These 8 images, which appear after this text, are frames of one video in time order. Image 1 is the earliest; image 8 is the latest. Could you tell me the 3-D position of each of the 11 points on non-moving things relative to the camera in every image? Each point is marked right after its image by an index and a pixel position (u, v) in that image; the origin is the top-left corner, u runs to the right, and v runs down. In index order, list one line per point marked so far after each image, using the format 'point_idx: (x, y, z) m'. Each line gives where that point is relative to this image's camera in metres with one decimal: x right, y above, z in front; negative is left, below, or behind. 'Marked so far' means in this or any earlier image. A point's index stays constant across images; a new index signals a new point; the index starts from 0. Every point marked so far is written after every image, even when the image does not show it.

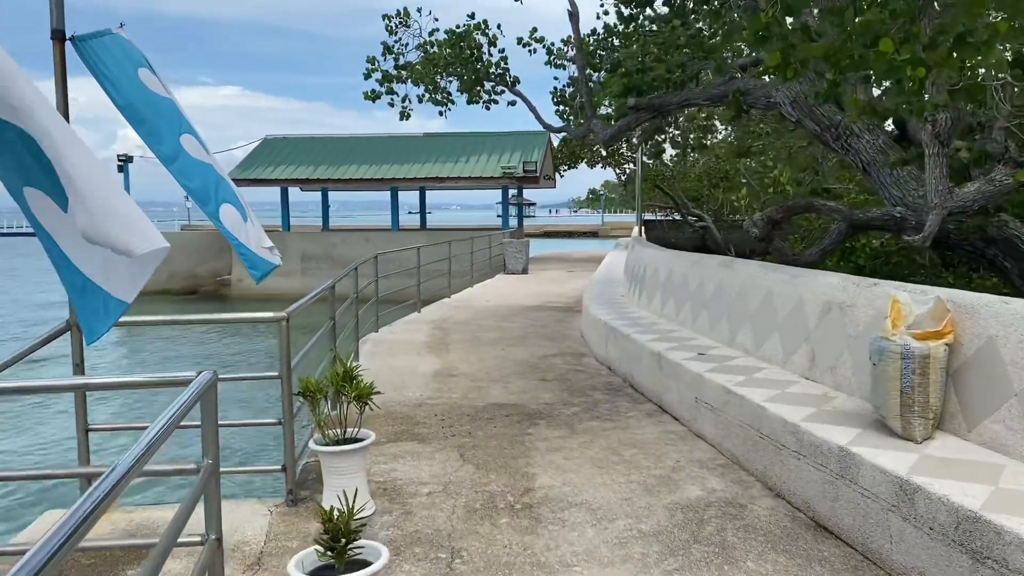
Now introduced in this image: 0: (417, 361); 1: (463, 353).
0: (-0.9, -0.7, +7.8) m
1: (-0.5, -0.6, +8.1) m
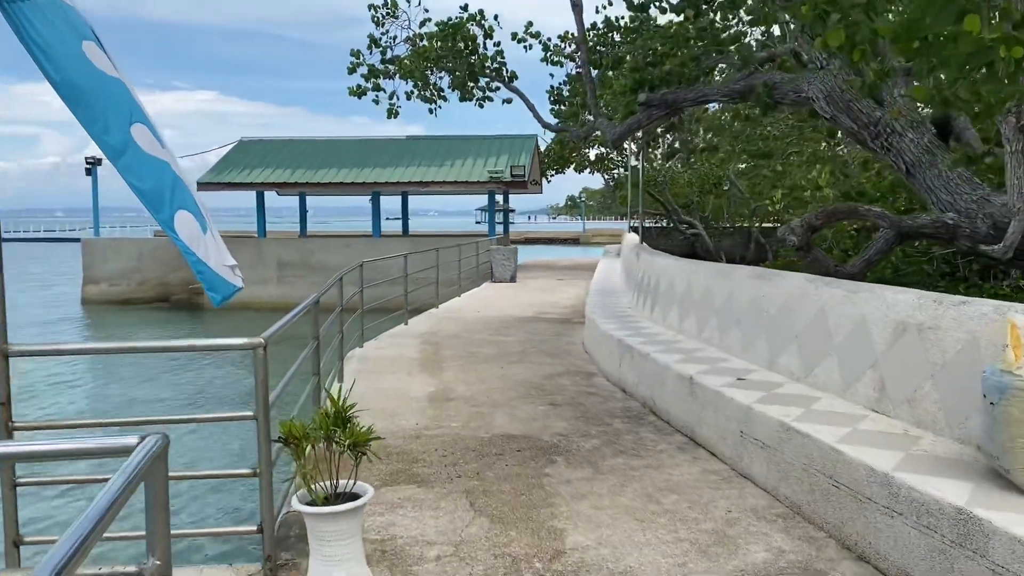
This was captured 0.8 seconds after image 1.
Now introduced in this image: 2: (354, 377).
0: (-0.8, -0.8, +7.0) m
1: (-0.5, -0.7, +7.4) m
2: (-1.3, -0.7, +7.2) m
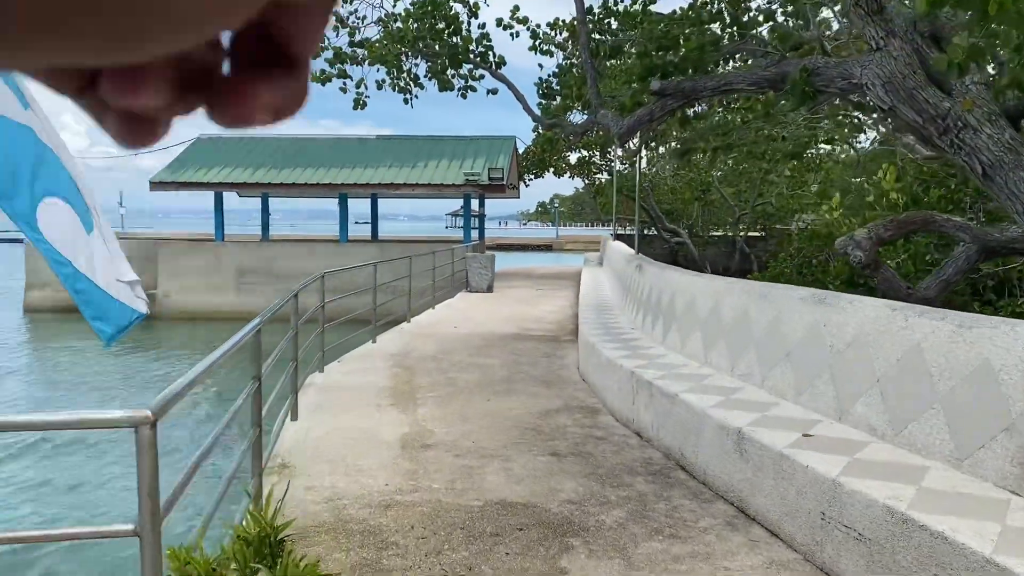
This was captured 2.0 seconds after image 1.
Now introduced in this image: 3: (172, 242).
0: (-0.9, -0.9, +5.8) m
1: (-0.5, -0.8, +6.2) m
2: (-1.4, -0.9, +6.0) m
3: (-7.8, +1.1, +19.7) m
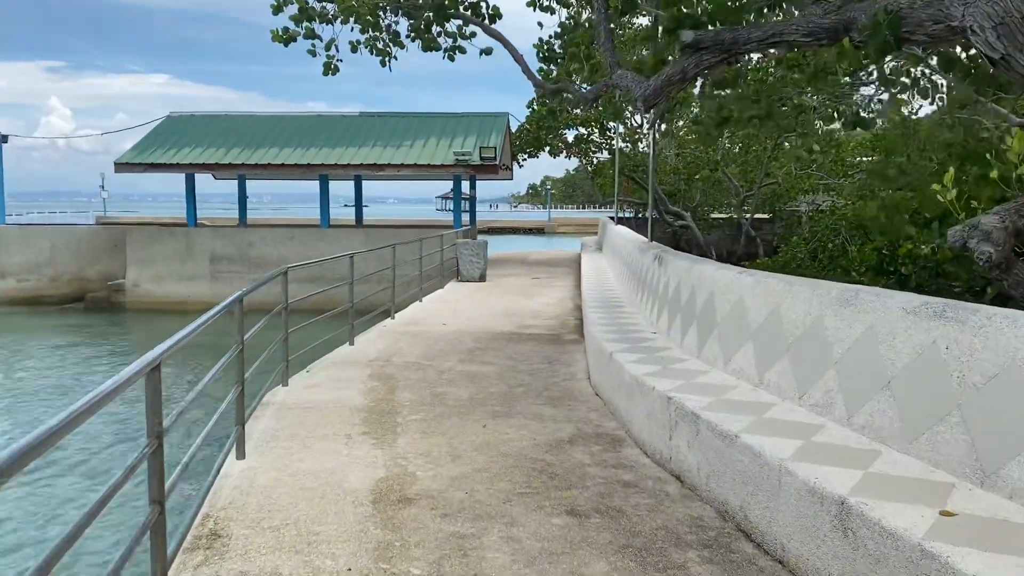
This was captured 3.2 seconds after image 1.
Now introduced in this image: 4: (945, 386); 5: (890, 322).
0: (-0.9, -0.9, +4.6) m
1: (-0.5, -0.9, +5.0) m
2: (-1.4, -0.9, +4.8) m
3: (-8.0, +1.3, +18.3) m
4: (+1.6, -0.4, +3.1) m
5: (+1.5, -0.1, +3.5) m
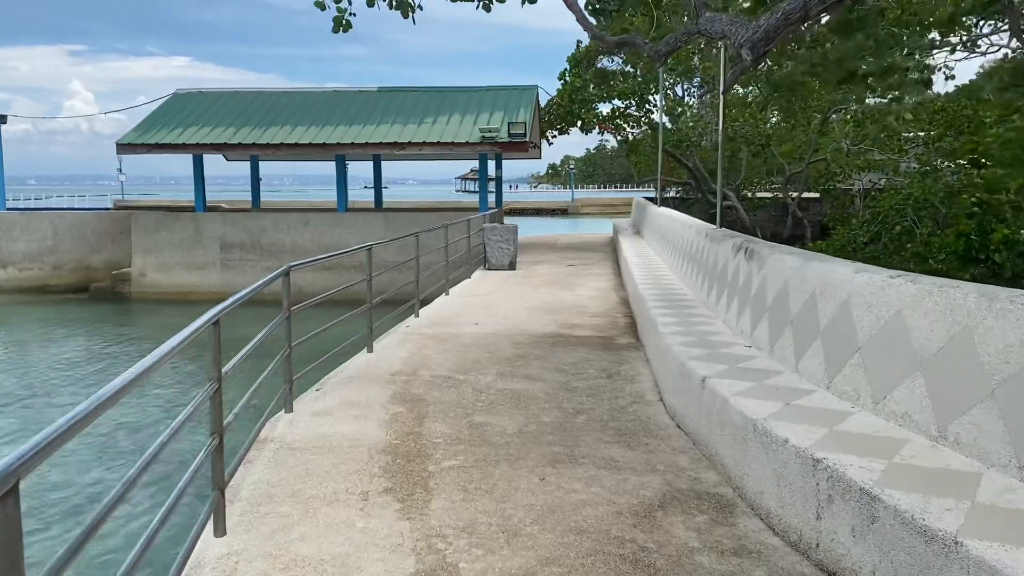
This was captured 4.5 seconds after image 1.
0: (-0.6, -1.0, +3.4) m
1: (-0.2, -0.9, +3.8) m
2: (-1.1, -0.9, +3.6) m
3: (-7.4, +1.5, +17.2) m
4: (+1.9, -0.4, +1.8) m
5: (+1.8, -0.2, +2.2) m
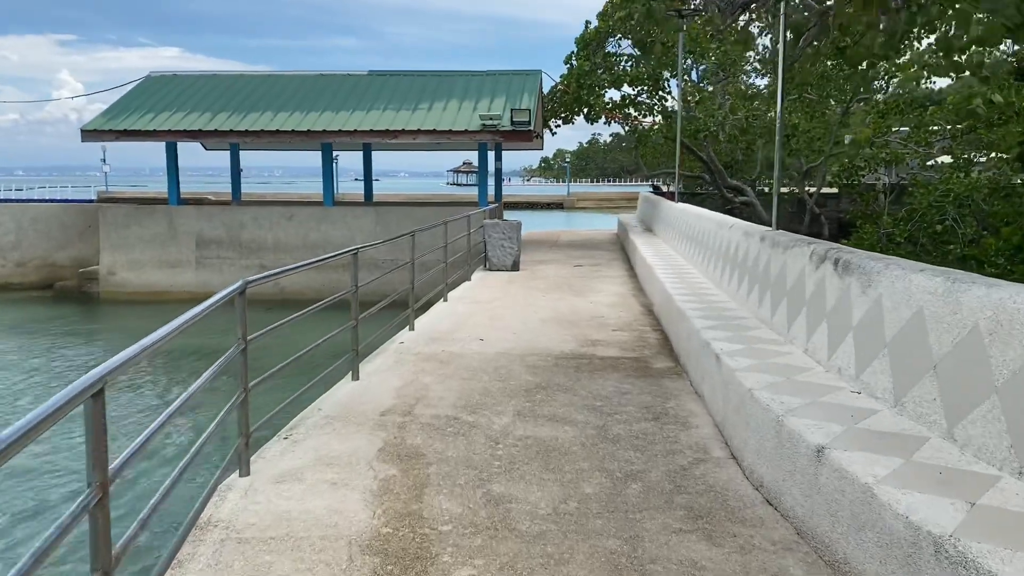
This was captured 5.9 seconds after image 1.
0: (-0.5, -1.1, +2.1) m
1: (-0.1, -1.0, +2.5) m
2: (-0.9, -1.1, +2.4) m
3: (-7.3, +1.5, +15.9) m
4: (+2.0, -0.6, +0.6) m
5: (+2.0, -0.4, +1.0) m
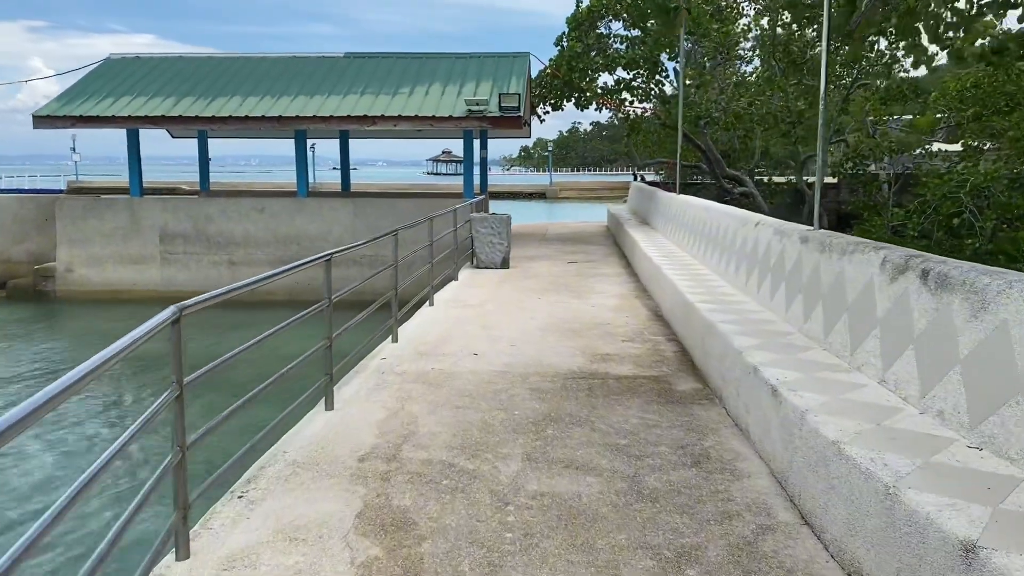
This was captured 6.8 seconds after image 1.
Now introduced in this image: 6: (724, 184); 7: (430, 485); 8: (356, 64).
0: (-0.3, -1.2, +1.3) m
1: (0.0, -1.1, +1.7) m
2: (-0.8, -1.2, +1.5) m
3: (-7.6, +1.6, +14.8) m
4: (+2.2, -0.7, -0.2) m
5: (+2.1, -0.5, +0.2) m
6: (+4.0, +2.0, +16.4) m
7: (-0.3, -0.8, +3.7) m
8: (-2.8, +4.0, +15.3) m
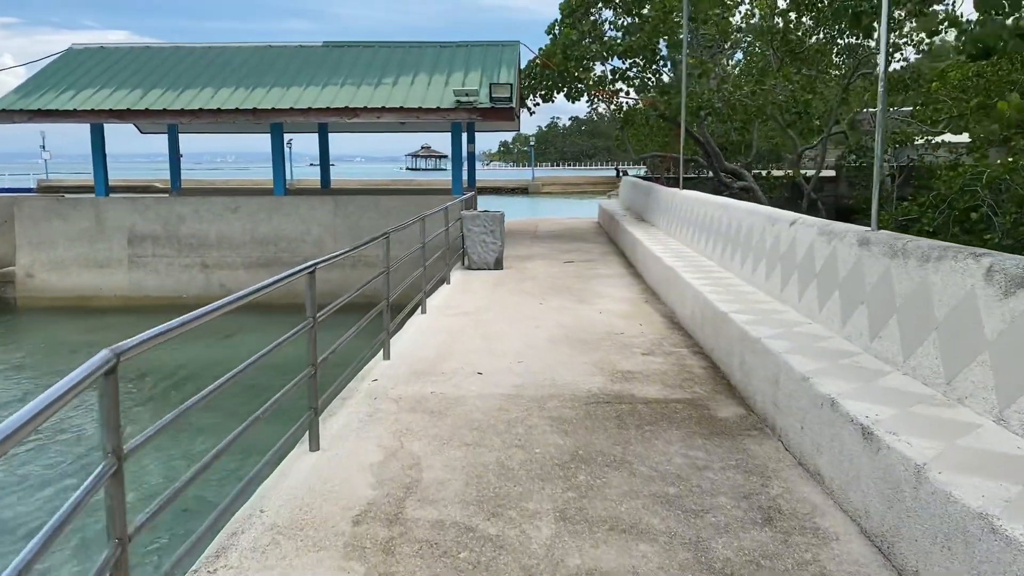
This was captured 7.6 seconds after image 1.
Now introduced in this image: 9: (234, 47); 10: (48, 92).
0: (-0.2, -1.3, +0.5) m
1: (+0.2, -1.2, +0.9) m
2: (-0.7, -1.3, +0.7) m
3: (-7.7, +1.5, +13.9) m
4: (+2.4, -0.8, -0.9) m
5: (+2.3, -0.6, -0.5) m
6: (+3.8, +2.0, +15.8) m
7: (-0.2, -0.9, +2.9) m
8: (-3.0, +3.9, +14.4) m
9: (-4.8, +4.2, +14.8) m
10: (-7.2, +3.1, +13.3) m
